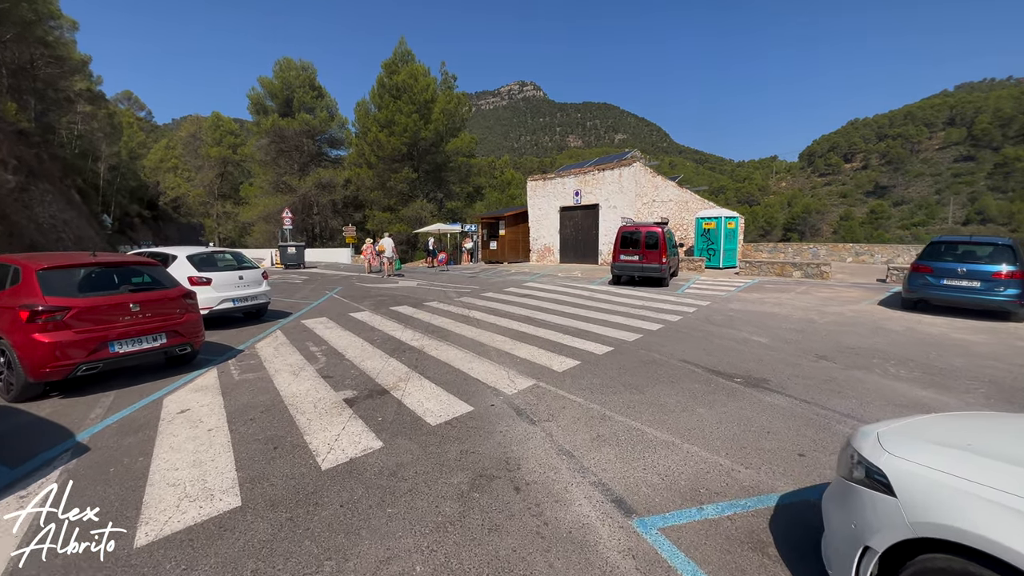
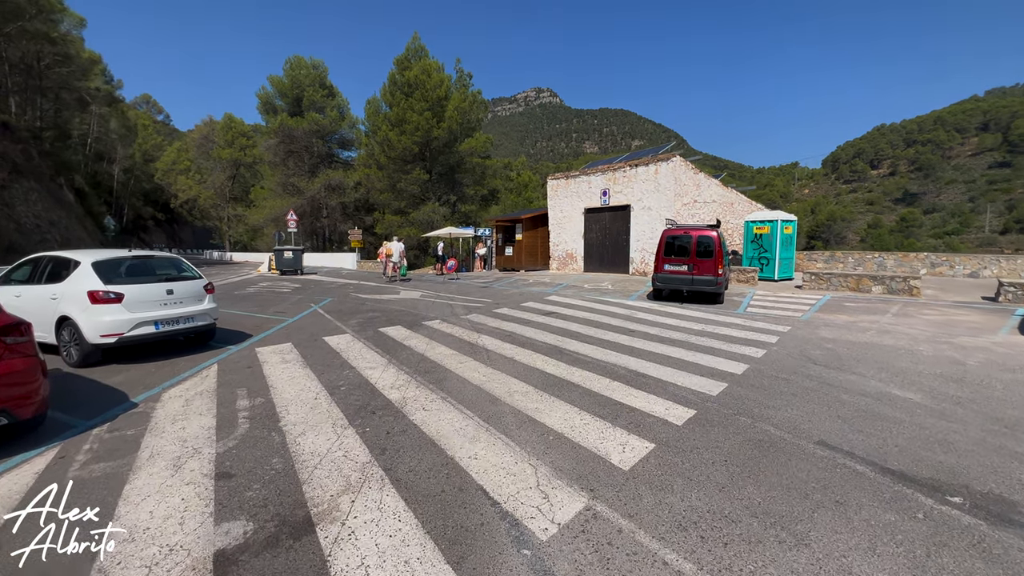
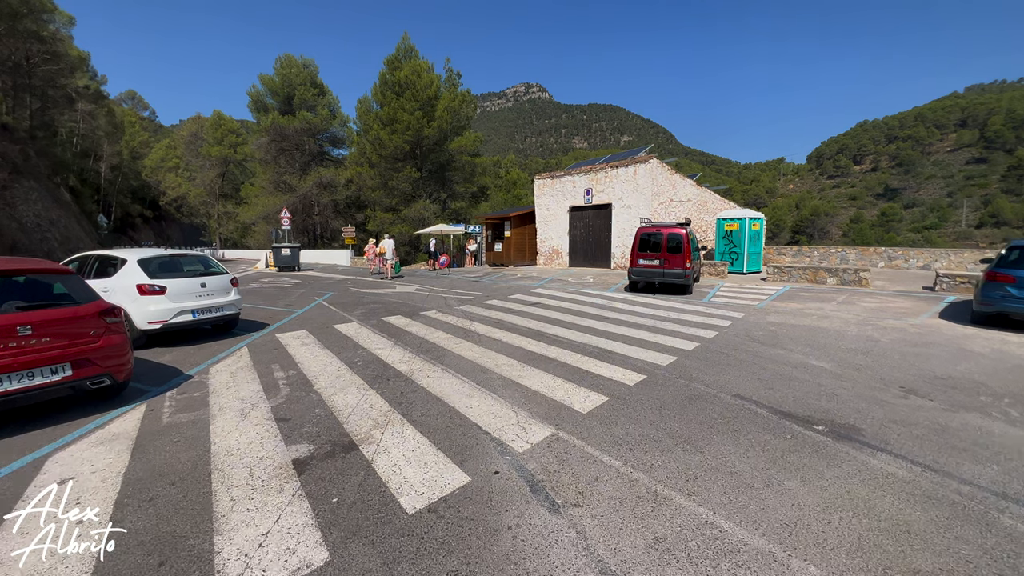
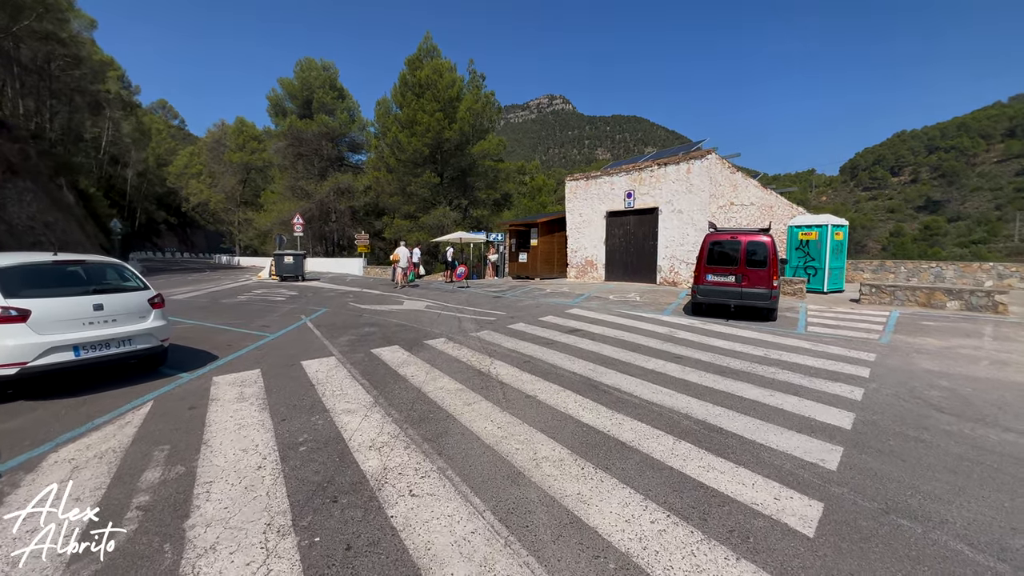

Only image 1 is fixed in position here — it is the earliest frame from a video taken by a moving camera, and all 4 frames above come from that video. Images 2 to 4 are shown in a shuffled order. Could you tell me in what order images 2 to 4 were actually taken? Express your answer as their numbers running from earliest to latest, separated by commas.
3, 2, 4
